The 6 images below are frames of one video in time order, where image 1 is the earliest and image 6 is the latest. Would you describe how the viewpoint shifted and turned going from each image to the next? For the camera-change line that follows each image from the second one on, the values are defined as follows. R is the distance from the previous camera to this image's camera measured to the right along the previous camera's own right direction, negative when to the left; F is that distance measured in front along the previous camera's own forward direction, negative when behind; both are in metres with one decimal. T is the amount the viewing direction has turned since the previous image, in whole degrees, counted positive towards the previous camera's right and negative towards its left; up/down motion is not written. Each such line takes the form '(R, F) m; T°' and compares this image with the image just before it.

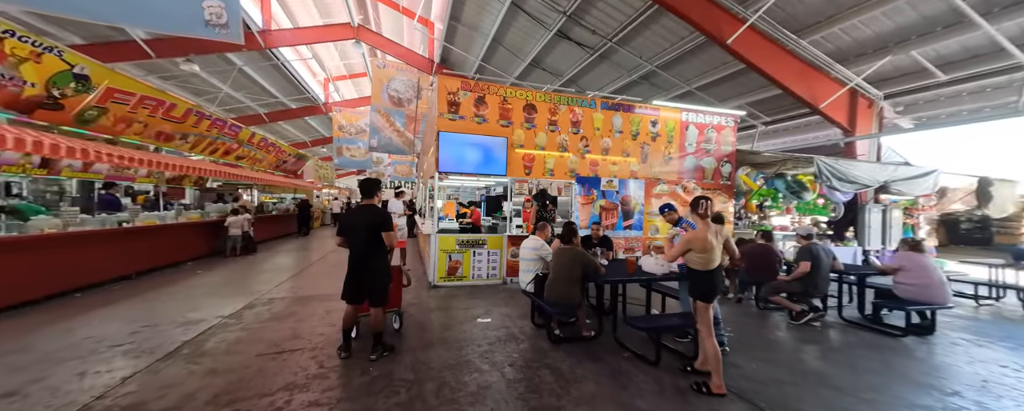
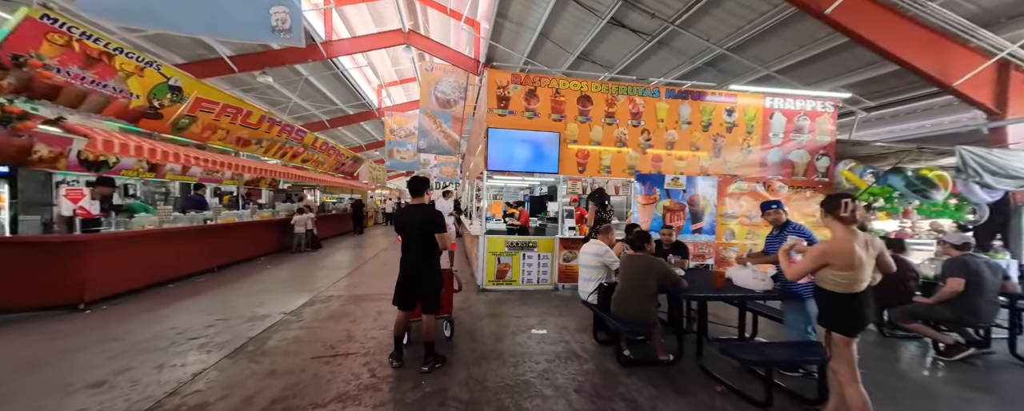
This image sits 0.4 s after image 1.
(-0.2, +0.3) m; -8°
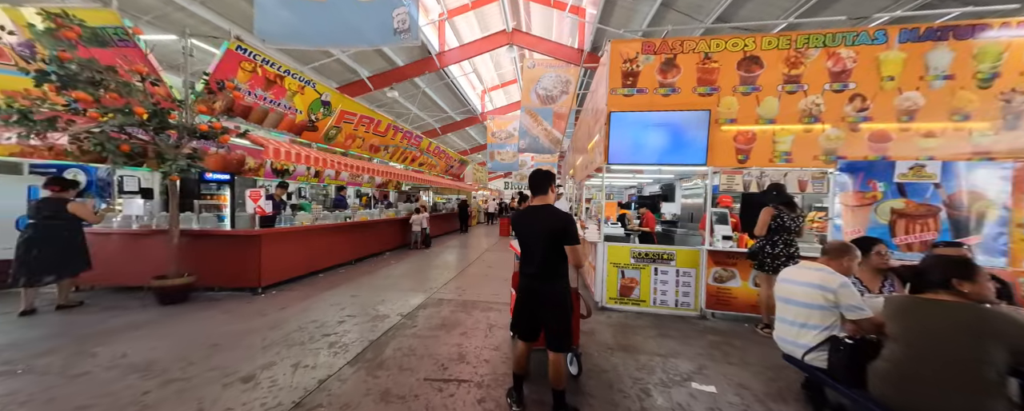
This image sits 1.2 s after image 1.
(-0.4, +0.6) m; -18°
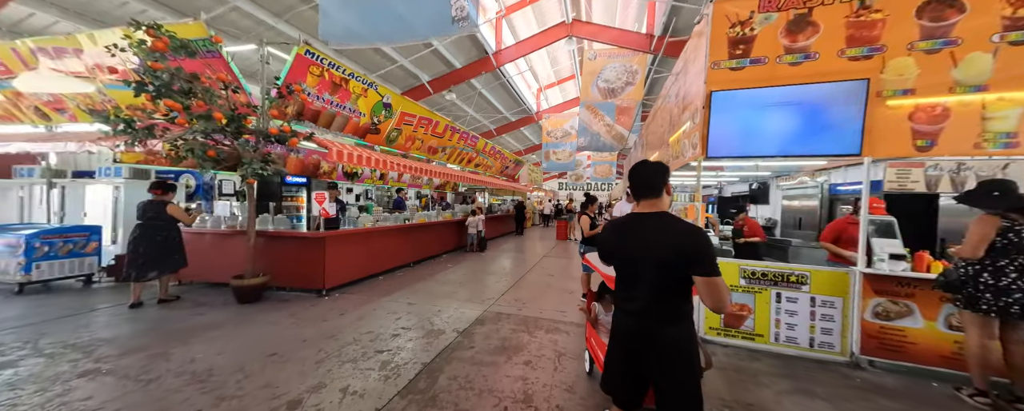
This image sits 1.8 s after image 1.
(-0.2, +0.5) m; -10°
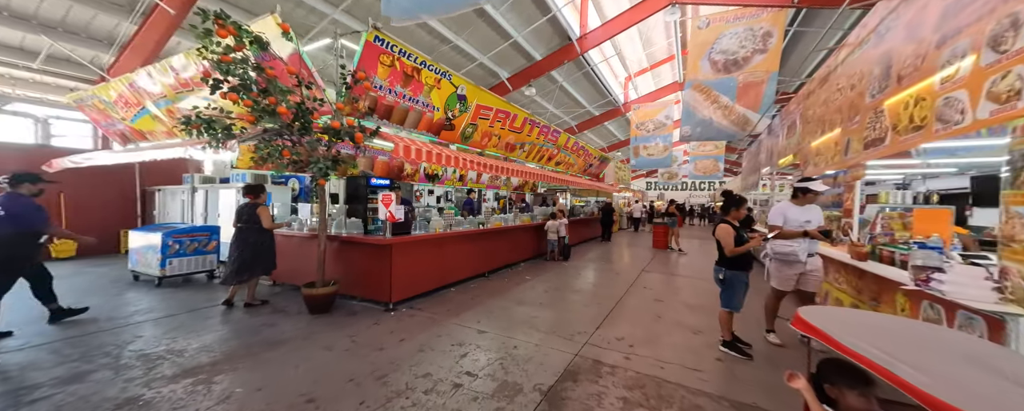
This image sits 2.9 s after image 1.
(-0.2, +1.0) m; -15°
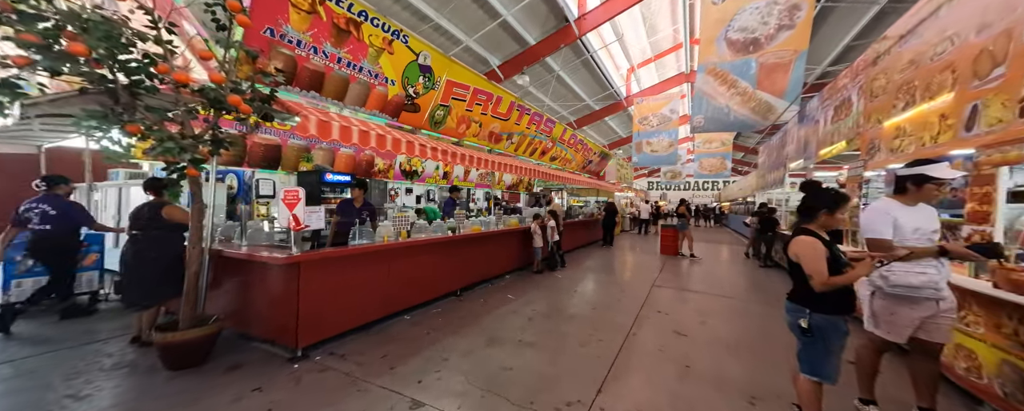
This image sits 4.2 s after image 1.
(+0.3, +1.2) m; 0°
